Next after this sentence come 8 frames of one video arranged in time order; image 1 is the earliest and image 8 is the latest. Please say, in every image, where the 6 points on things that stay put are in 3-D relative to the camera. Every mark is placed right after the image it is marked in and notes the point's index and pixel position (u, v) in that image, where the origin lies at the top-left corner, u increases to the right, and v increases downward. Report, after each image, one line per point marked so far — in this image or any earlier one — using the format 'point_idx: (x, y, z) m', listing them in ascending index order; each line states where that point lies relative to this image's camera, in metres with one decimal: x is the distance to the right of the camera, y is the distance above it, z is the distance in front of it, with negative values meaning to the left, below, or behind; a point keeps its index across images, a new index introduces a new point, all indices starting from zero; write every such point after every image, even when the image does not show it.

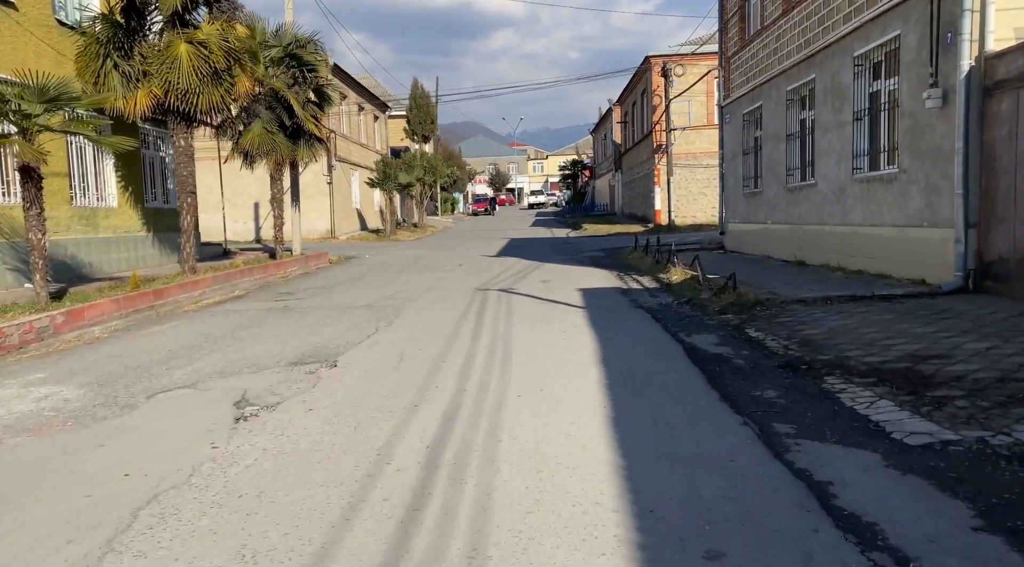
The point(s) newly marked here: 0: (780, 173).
0: (+5.5, +2.3, +15.8) m
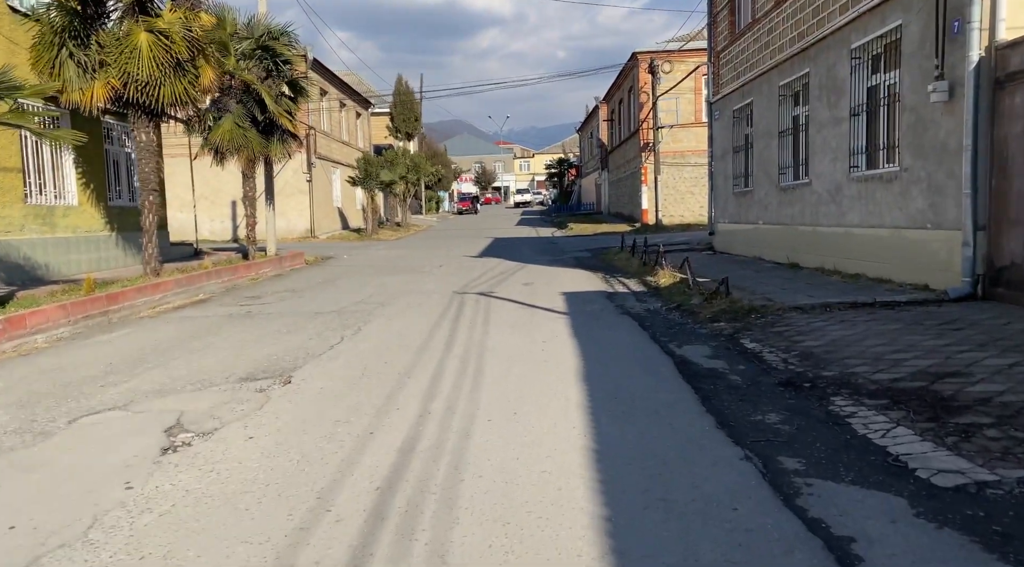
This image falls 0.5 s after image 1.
0: (+5.1, +2.2, +15.2) m
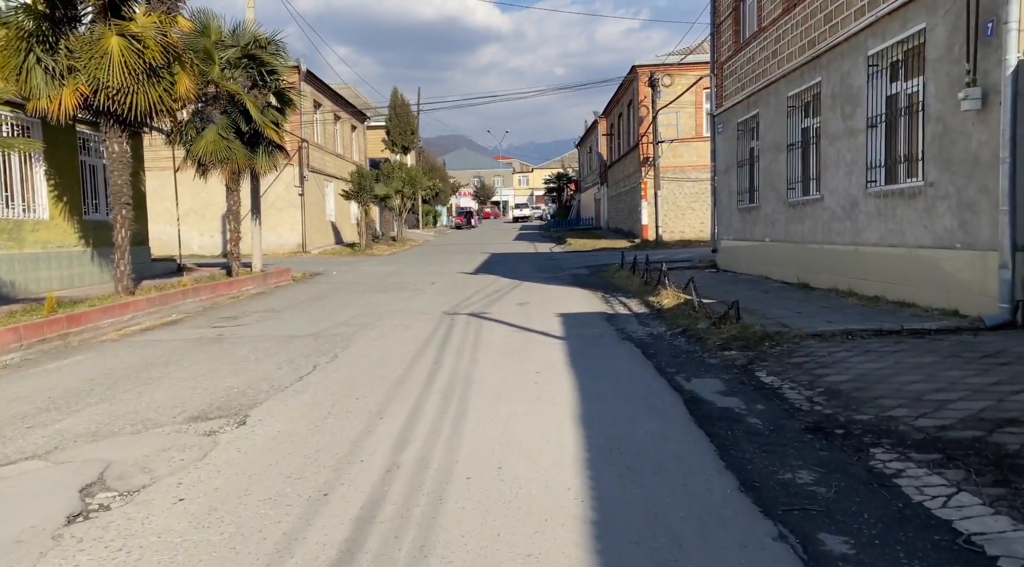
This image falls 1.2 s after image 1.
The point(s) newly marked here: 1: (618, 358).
0: (+5.0, +1.8, +14.4) m
1: (+1.1, -0.8, +8.0) m
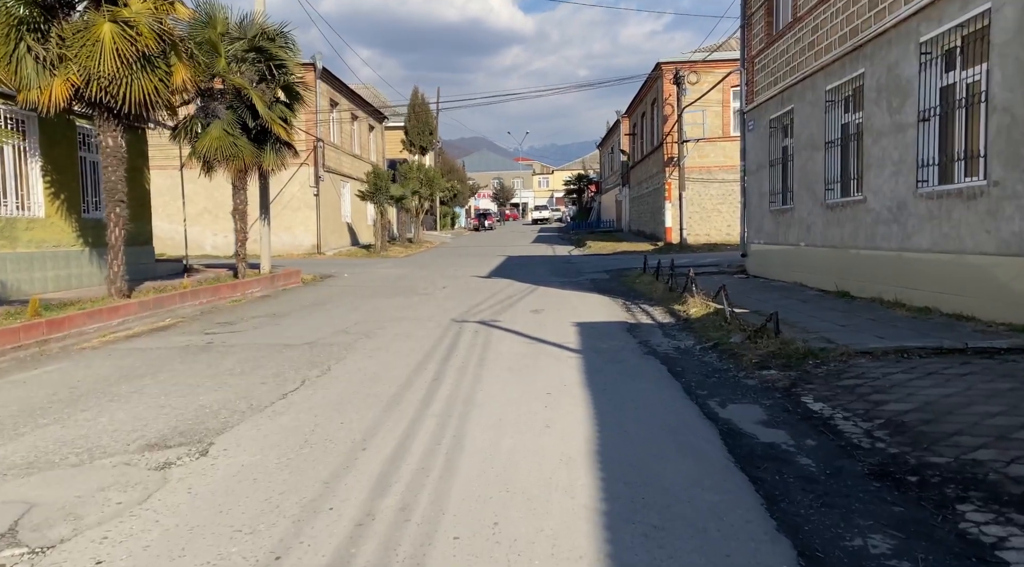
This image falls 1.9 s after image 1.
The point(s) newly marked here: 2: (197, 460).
0: (+5.3, +1.7, +13.4) m
1: (+1.2, -0.9, +7.1) m
2: (-2.0, -1.1, +4.9) m
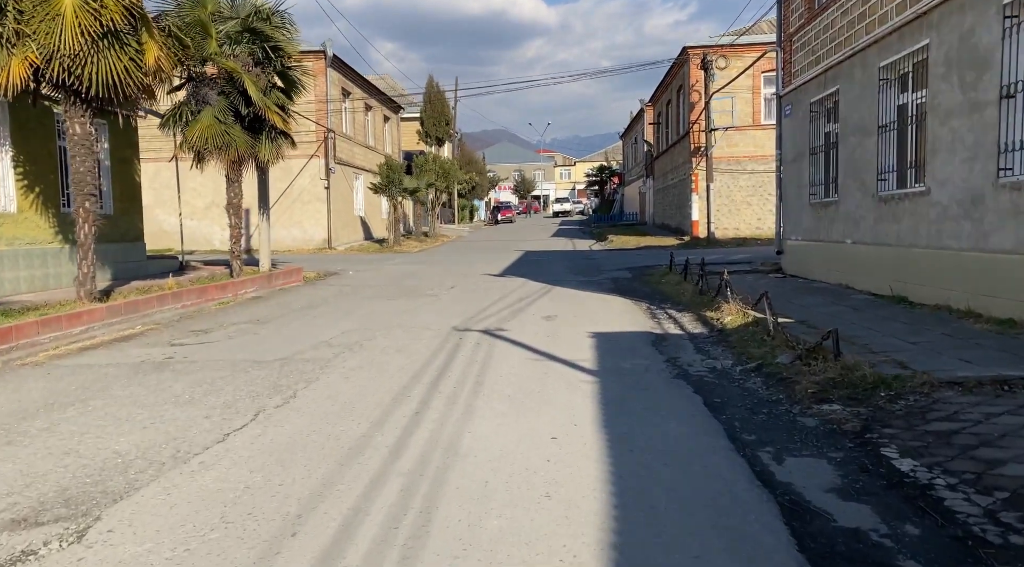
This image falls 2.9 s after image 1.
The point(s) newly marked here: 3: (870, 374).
0: (+5.5, +1.6, +11.9) m
1: (+1.2, -1.0, +5.7) m
2: (-2.1, -1.2, +3.6) m
3: (+2.8, -0.7, +6.1) m
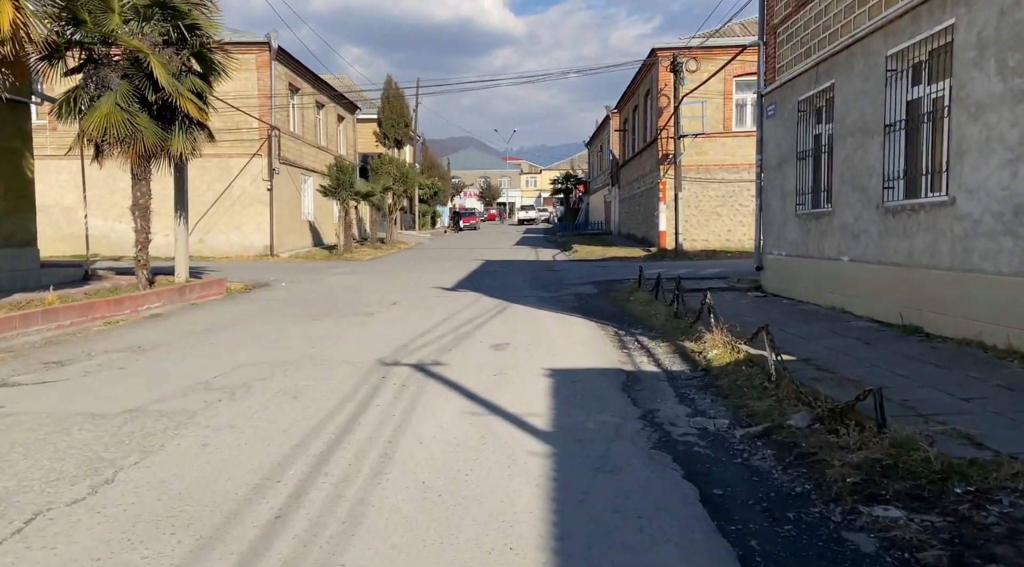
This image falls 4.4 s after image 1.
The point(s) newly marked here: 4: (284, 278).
0: (+4.7, +1.3, +10.2) m
1: (+0.7, -1.2, +3.8) m
2: (-2.4, -1.4, +1.5) m
3: (+2.3, -0.9, +4.3) m
4: (-5.9, +0.1, +19.9) m
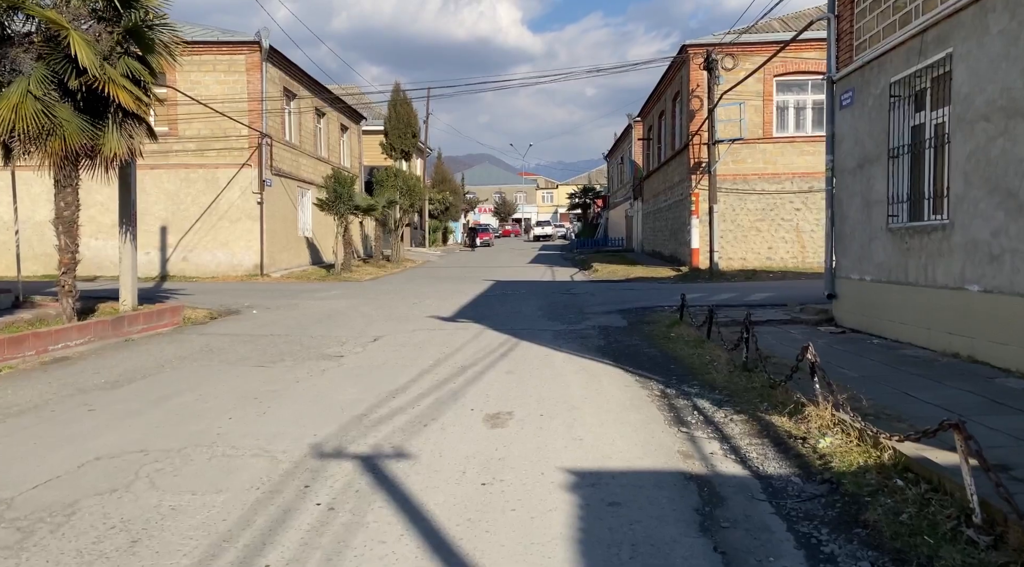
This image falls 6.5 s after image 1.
0: (+4.8, +0.9, +7.3) m
1: (+0.6, -1.4, +0.9) m
2: (-2.6, -1.6, -1.3) m
3: (+2.3, -1.2, +1.3) m
4: (-5.6, -0.4, +17.2) m
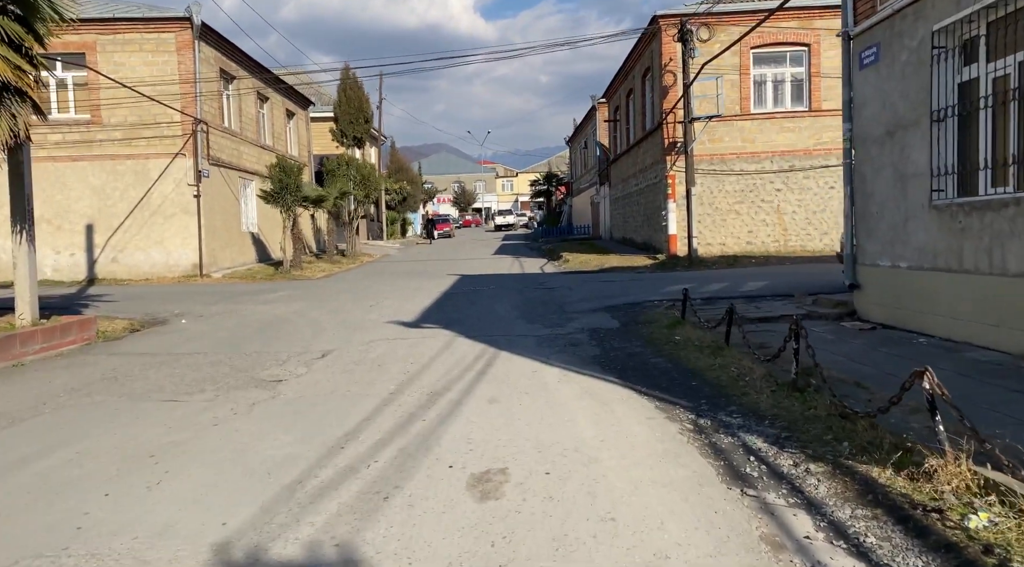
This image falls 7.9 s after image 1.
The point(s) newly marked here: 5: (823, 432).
0: (+4.7, +1.0, +5.7) m
1: (+0.9, -1.5, -0.9) m
2: (-2.2, -1.8, -3.2) m
3: (+2.5, -1.3, -0.3) m
4: (-6.2, -0.5, +15.1) m
5: (+2.1, -0.9, +5.1) m
